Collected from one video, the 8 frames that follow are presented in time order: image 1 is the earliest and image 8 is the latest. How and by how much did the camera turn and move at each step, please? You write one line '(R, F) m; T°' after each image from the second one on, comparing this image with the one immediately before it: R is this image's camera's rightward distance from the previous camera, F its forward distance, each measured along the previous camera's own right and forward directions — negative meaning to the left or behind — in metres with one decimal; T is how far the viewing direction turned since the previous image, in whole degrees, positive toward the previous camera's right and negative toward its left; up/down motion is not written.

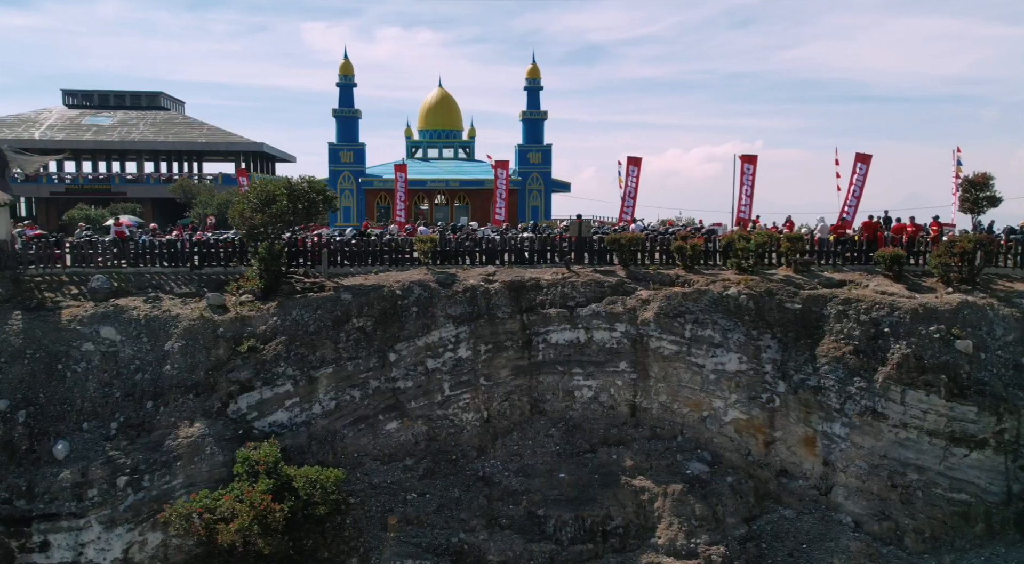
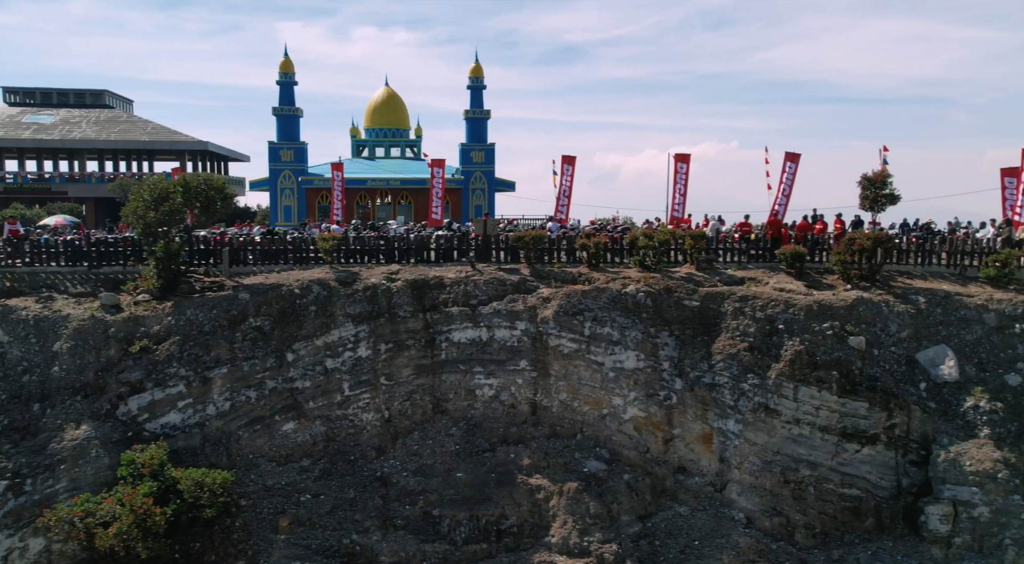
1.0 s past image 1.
(+2.1, +0.1) m; +1°
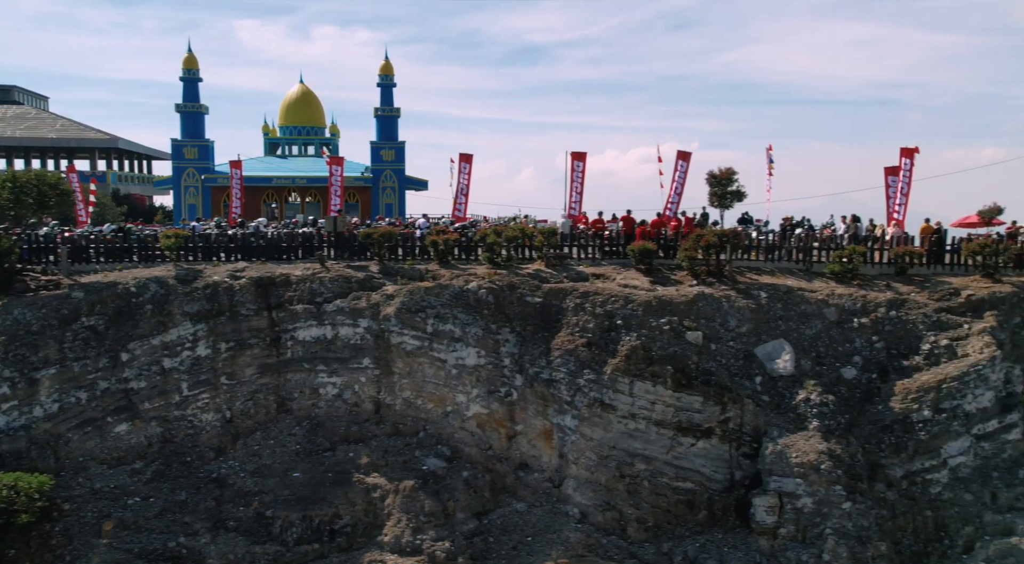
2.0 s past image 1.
(+3.3, 0.0) m; +2°
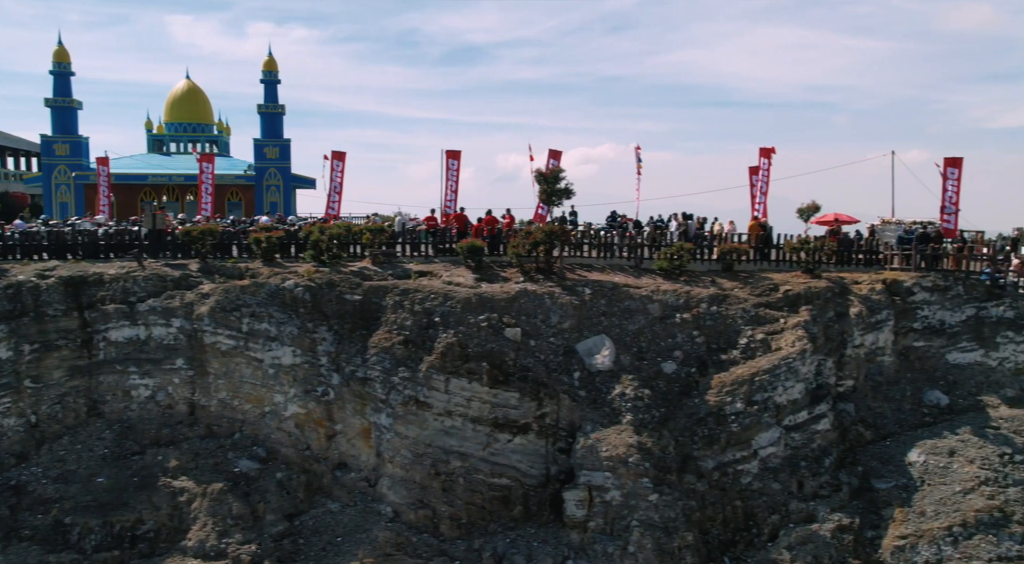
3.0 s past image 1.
(+3.4, 0.0) m; +4°
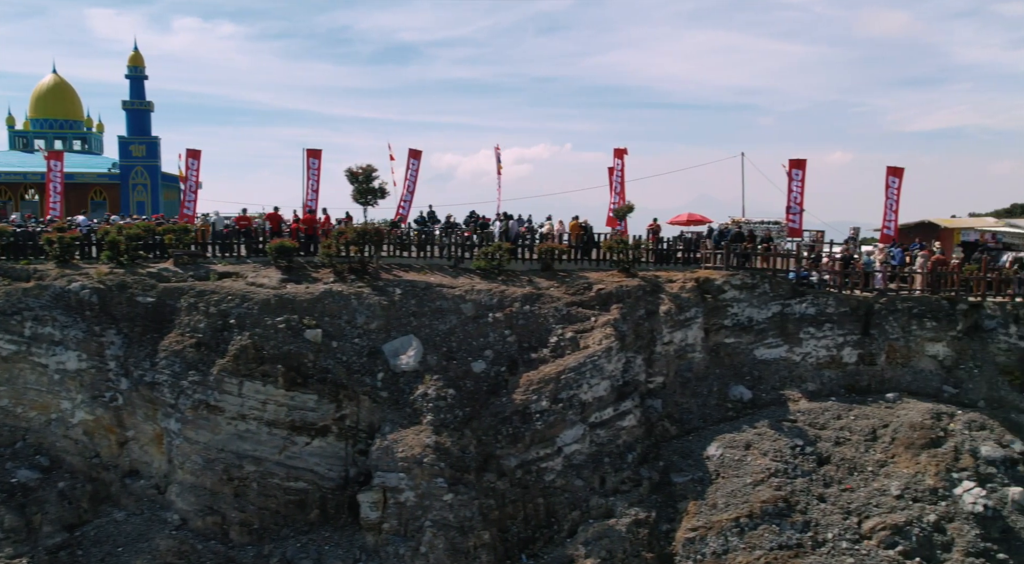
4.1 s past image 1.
(+3.8, -0.1) m; +4°
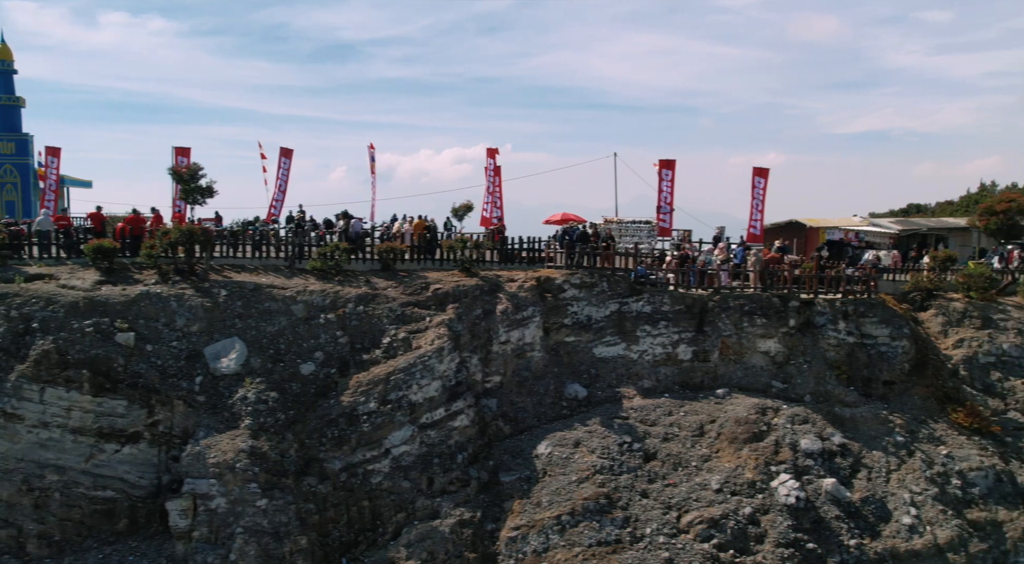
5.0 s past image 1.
(+3.3, 0.0) m; +3°
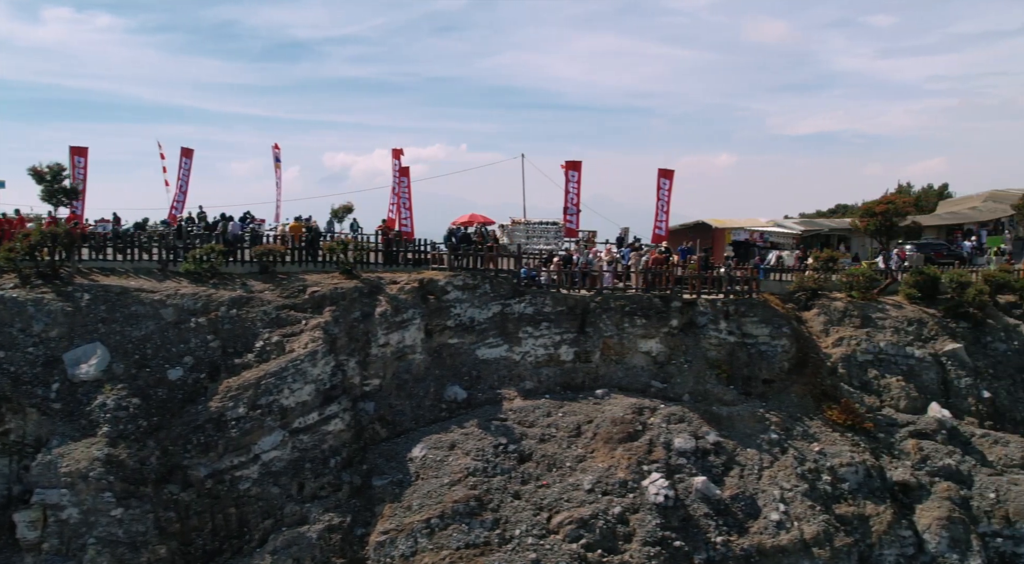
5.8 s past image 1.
(+2.4, 0.0) m; +3°
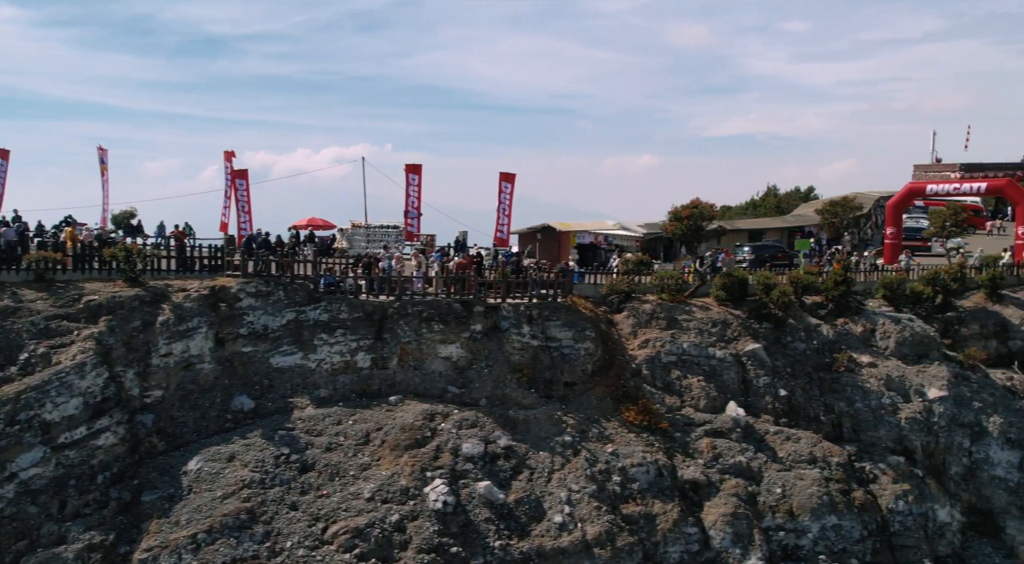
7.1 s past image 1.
(+4.2, -0.1) m; +4°
